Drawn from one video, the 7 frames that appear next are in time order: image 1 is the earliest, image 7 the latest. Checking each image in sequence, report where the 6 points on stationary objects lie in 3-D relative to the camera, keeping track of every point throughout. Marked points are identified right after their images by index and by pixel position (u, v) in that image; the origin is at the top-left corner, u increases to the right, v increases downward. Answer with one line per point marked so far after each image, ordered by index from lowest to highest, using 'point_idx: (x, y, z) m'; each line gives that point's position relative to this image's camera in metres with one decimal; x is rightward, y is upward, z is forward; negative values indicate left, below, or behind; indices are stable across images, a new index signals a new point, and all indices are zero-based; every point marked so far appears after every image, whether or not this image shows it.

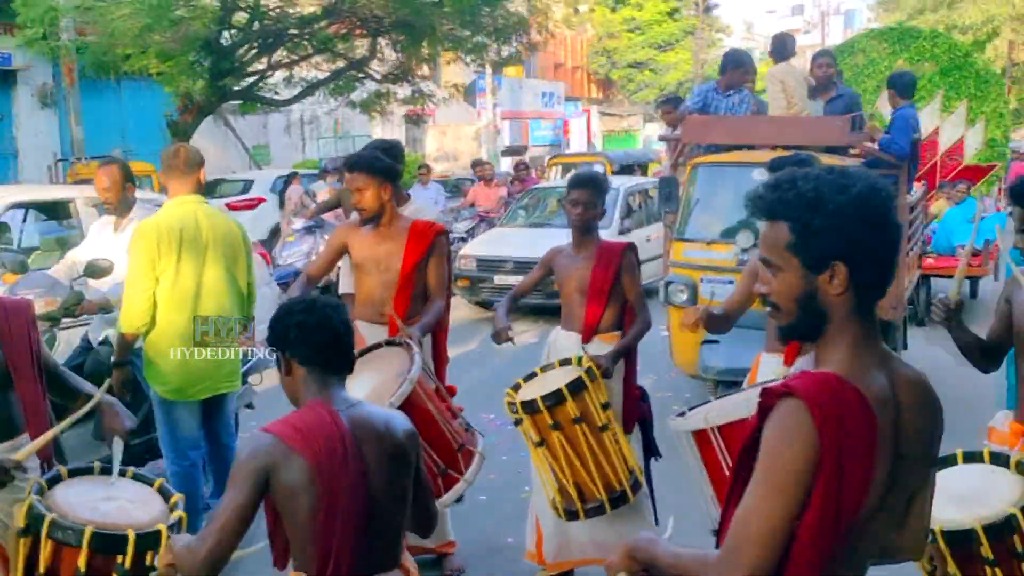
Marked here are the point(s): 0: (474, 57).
0: (-0.7, +4.0, +16.7) m
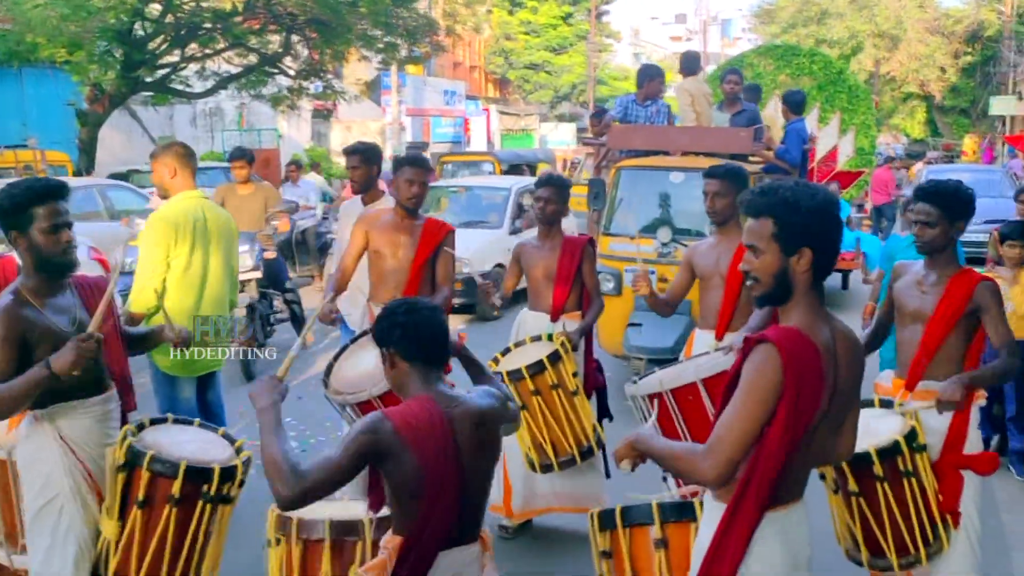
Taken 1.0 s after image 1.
0: (-2.3, +4.1, +17.2) m
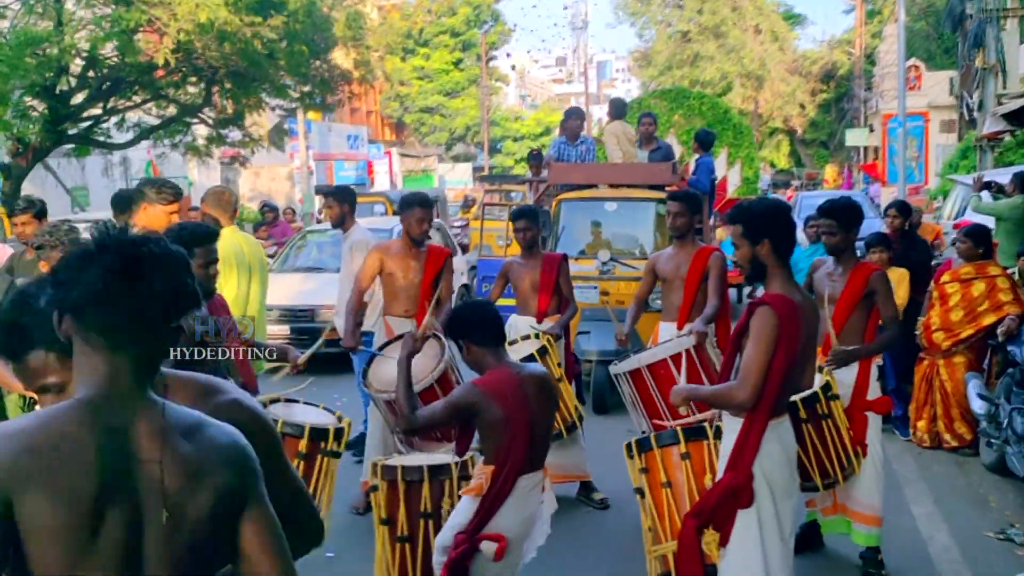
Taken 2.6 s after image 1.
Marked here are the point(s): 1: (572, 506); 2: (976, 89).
0: (-4.0, +3.4, +18.0) m
1: (+0.4, -1.4, +6.1) m
2: (+8.6, +3.7, +17.7) m
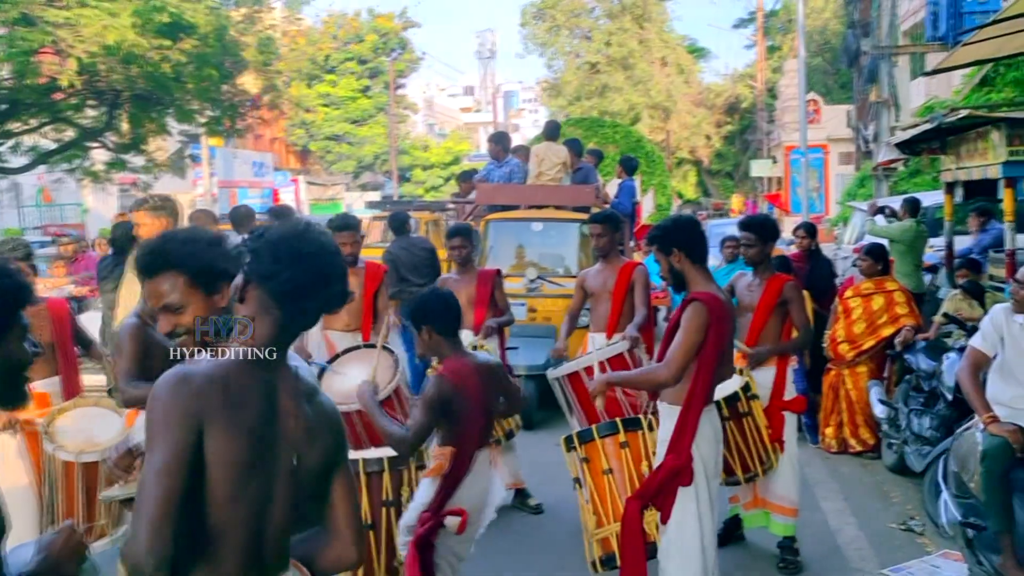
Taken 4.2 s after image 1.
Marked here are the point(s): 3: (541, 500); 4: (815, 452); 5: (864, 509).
0: (-5.5, +3.0, +17.9) m
1: (0.0, -1.5, +6.4) m
2: (+7.0, +3.3, +18.9) m
3: (+0.2, -1.5, +6.6) m
4: (+2.5, -1.4, +7.9) m
5: (+2.4, -1.5, +6.6) m
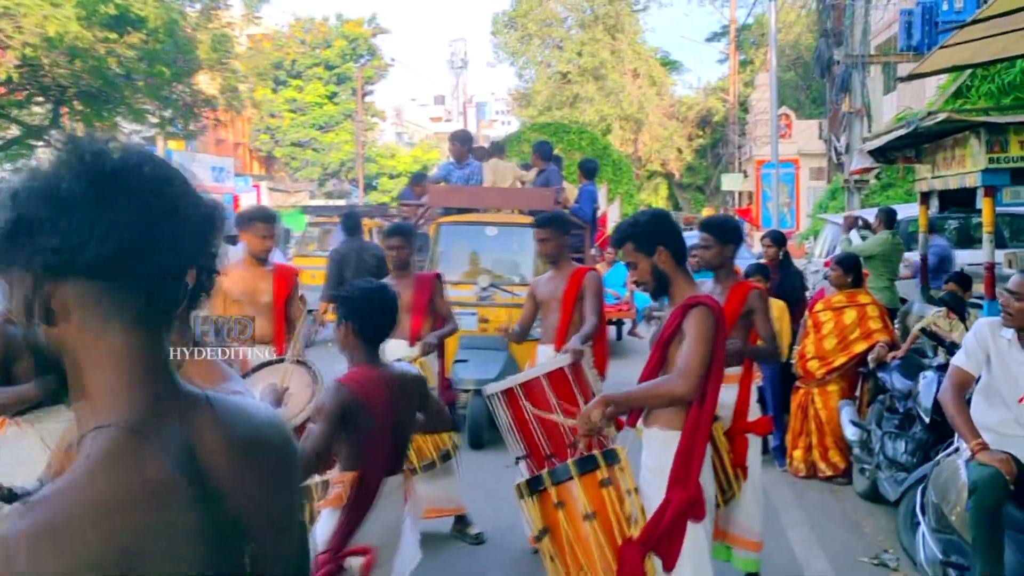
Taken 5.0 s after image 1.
0: (-6.1, +2.9, +17.3) m
1: (-0.4, -1.5, +5.8) m
2: (+6.4, +2.9, +18.5) m
3: (-0.2, -1.5, +6.0) m
4: (+2.1, -1.5, +7.4) m
5: (+2.0, -1.6, +6.0) m
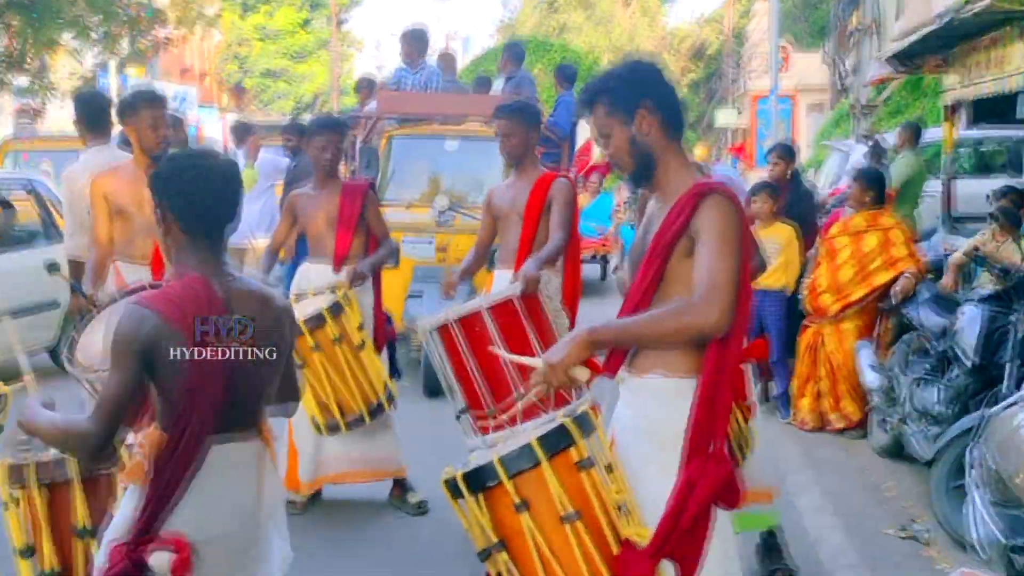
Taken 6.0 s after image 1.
0: (-6.5, +4.0, +15.9) m
1: (-0.7, -1.1, +4.8) m
2: (+6.0, +4.1, +17.3) m
3: (-0.4, -1.1, +4.9) m
4: (+1.8, -0.9, +6.4) m
5: (+1.8, -1.1, +5.0) m
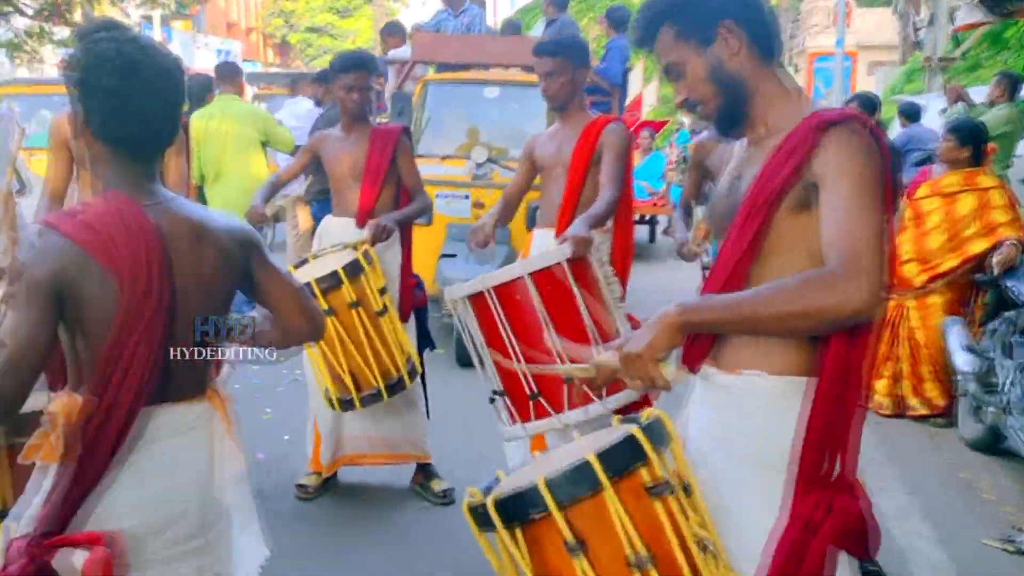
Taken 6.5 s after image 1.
0: (-5.7, +4.7, +15.3) m
1: (-0.5, -0.9, +4.2) m
2: (+6.8, +4.6, +16.2) m
3: (-0.3, -0.9, +4.4) m
4: (+2.1, -0.7, +5.7) m
5: (+1.9, -1.0, +4.3) m
